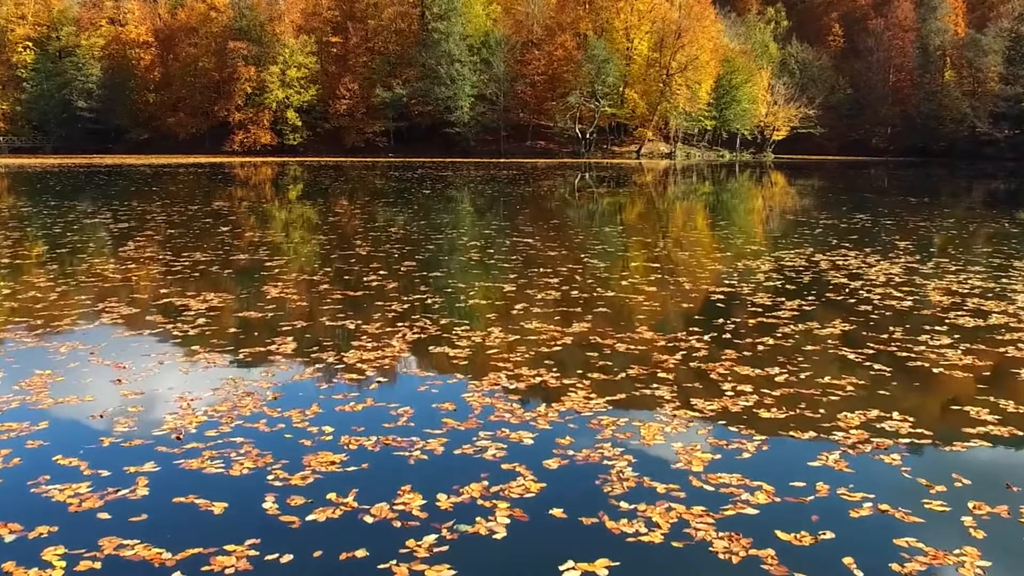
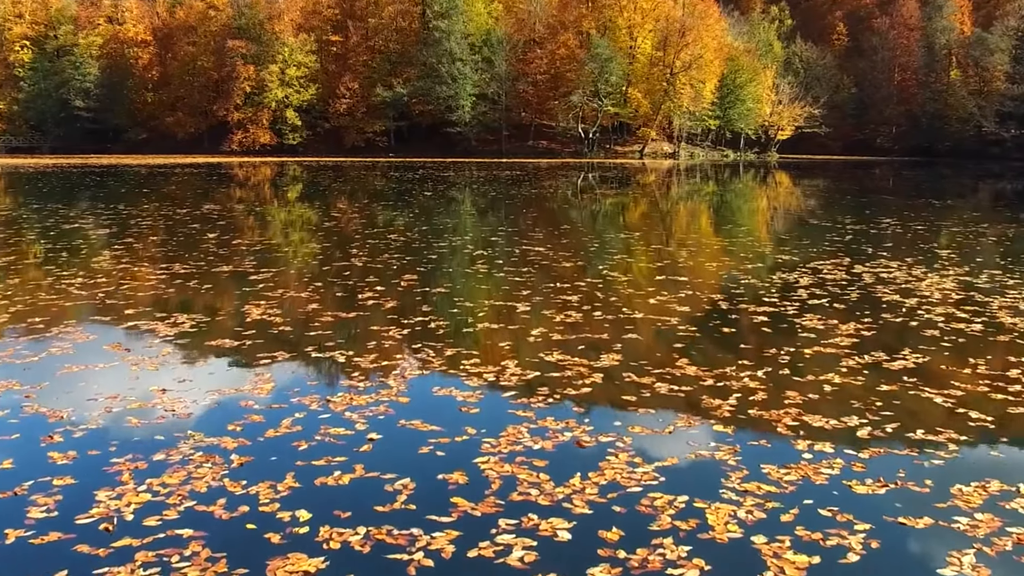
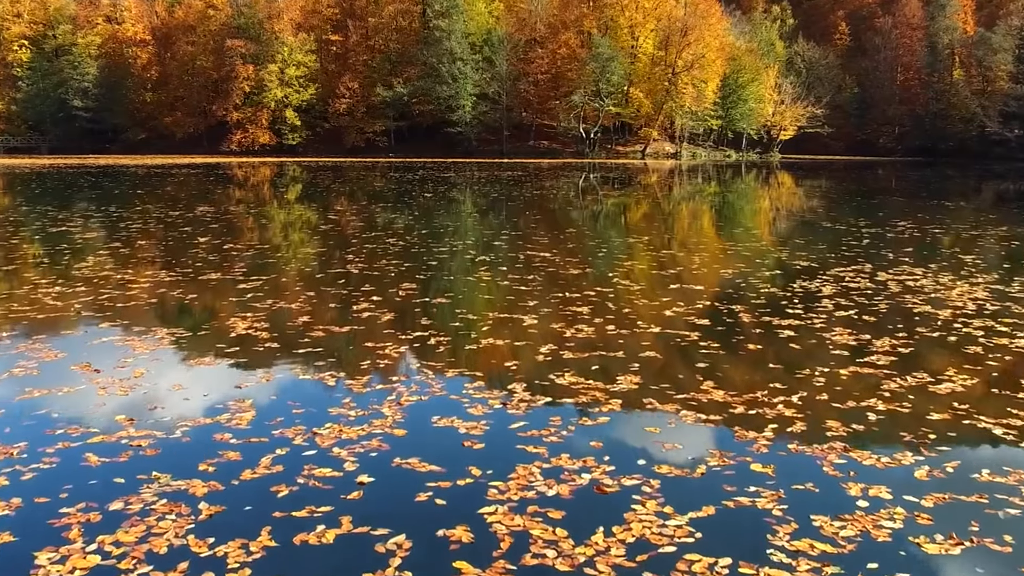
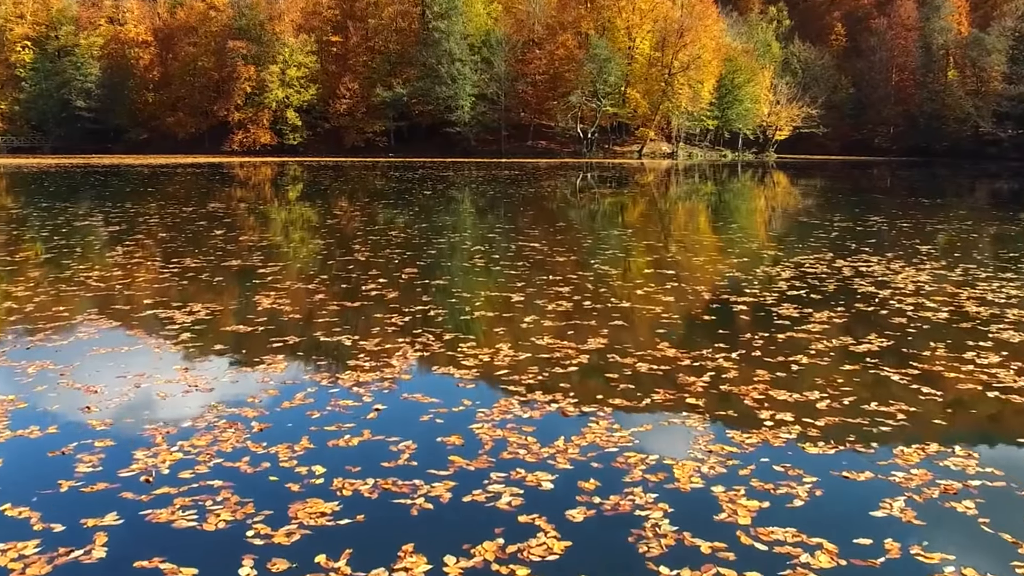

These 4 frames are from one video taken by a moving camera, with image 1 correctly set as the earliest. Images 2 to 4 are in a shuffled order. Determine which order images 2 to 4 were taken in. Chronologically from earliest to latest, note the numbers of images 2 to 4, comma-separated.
4, 2, 3
